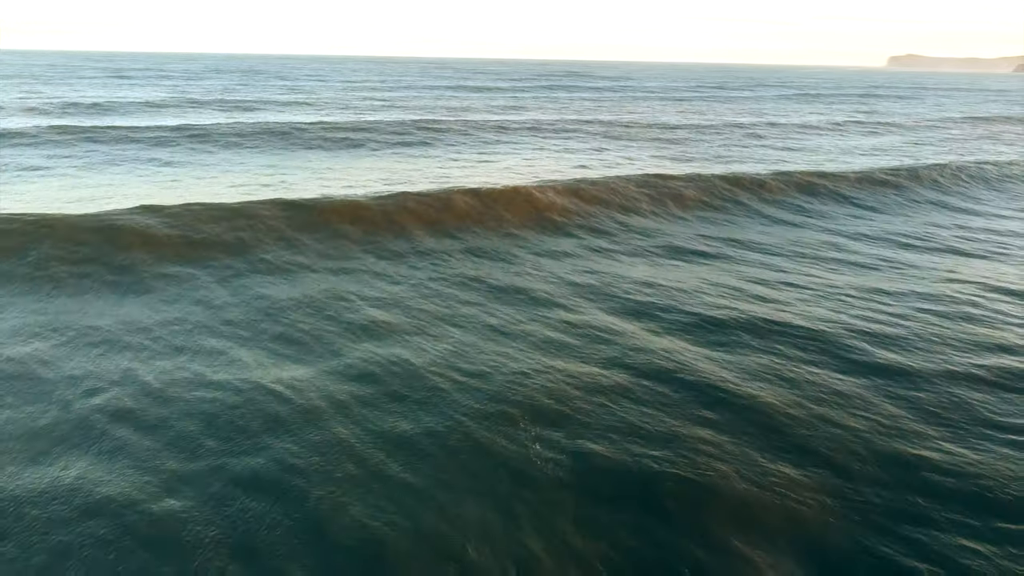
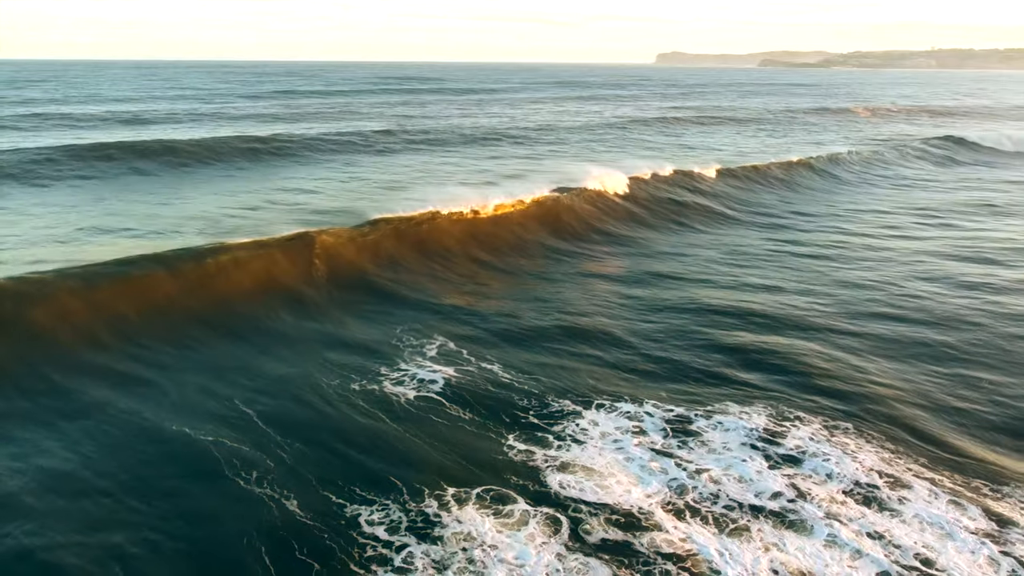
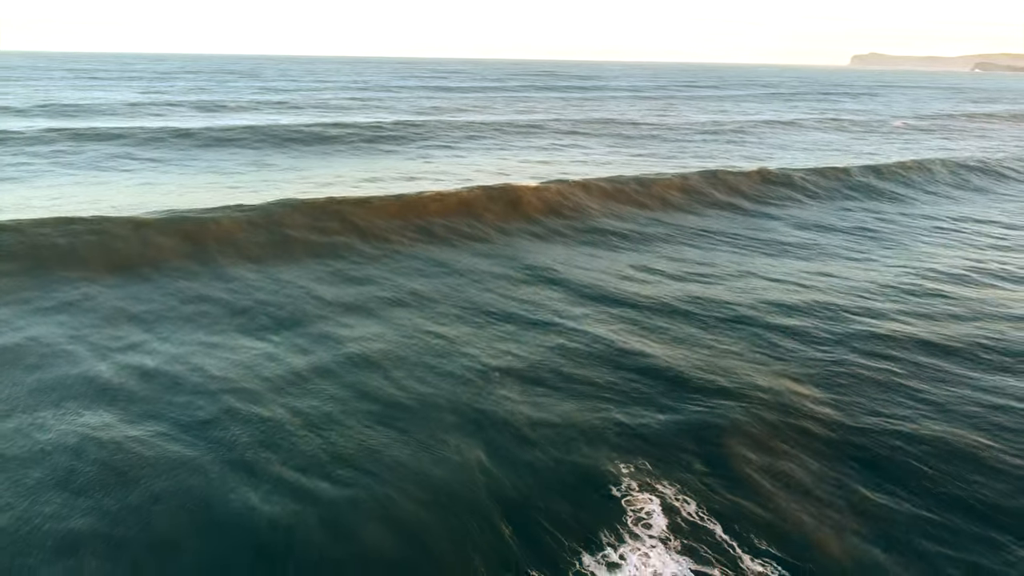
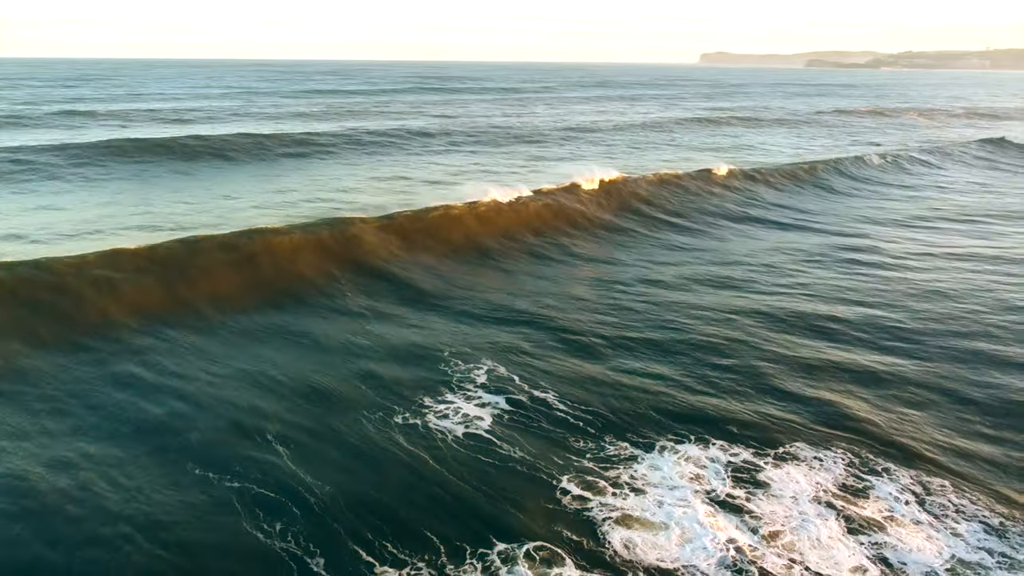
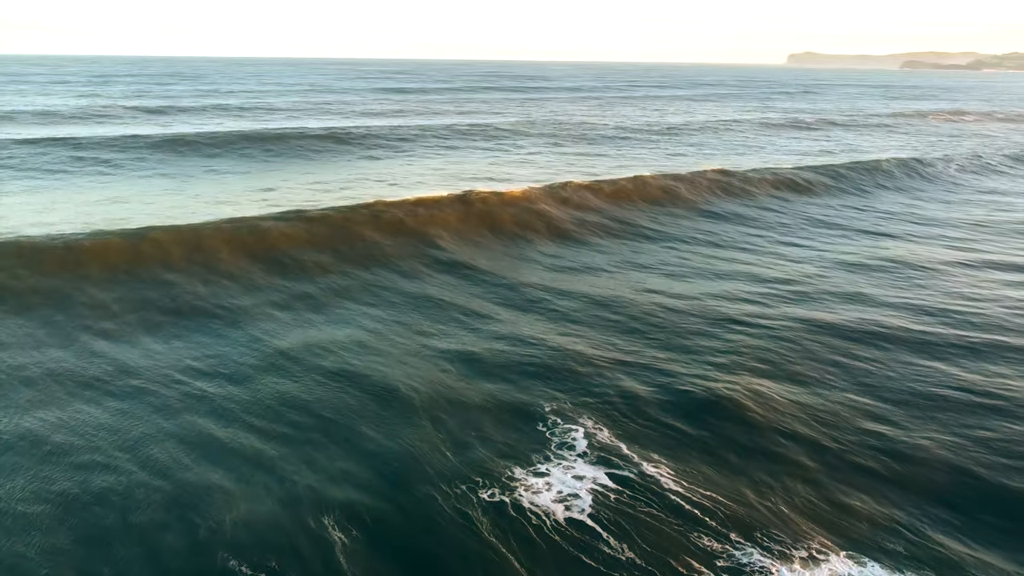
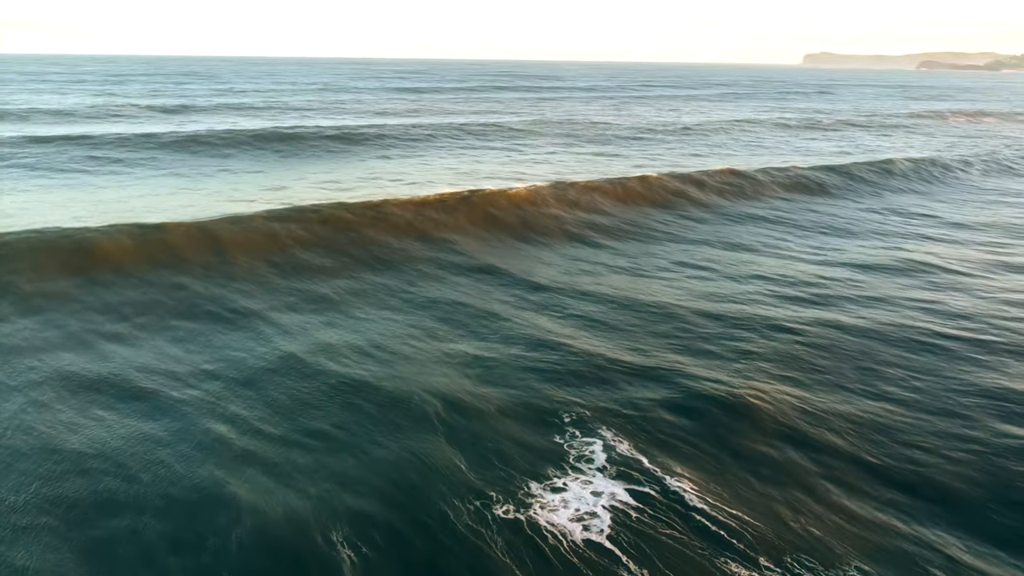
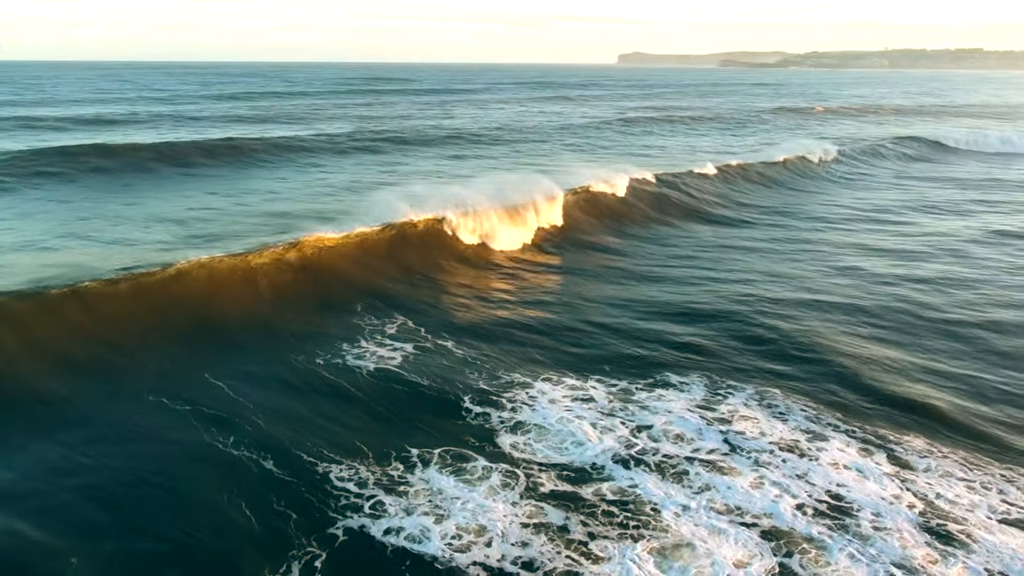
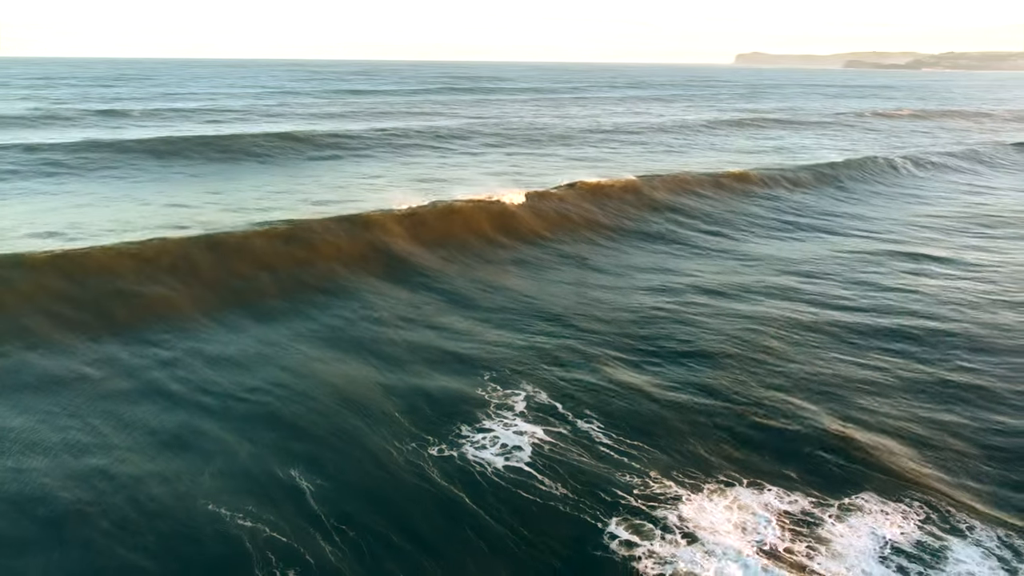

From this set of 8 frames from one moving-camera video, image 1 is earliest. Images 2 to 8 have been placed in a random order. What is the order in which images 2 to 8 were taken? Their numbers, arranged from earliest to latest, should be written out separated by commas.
3, 6, 5, 8, 4, 2, 7
